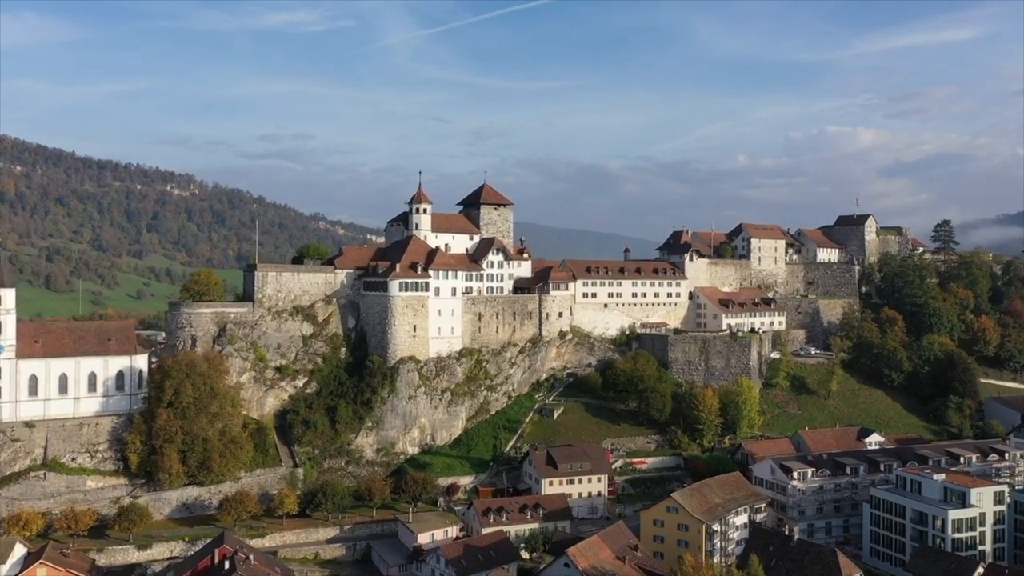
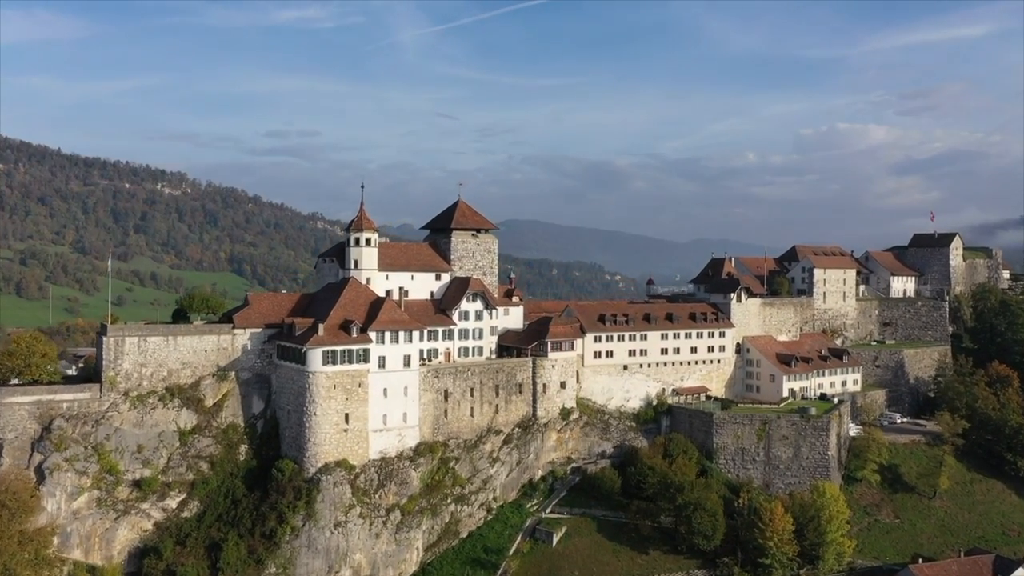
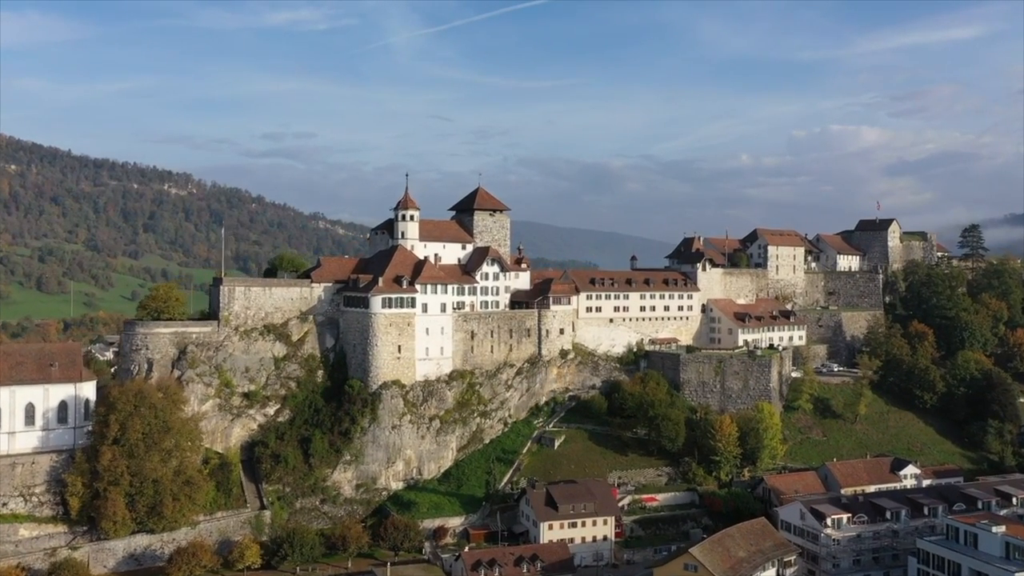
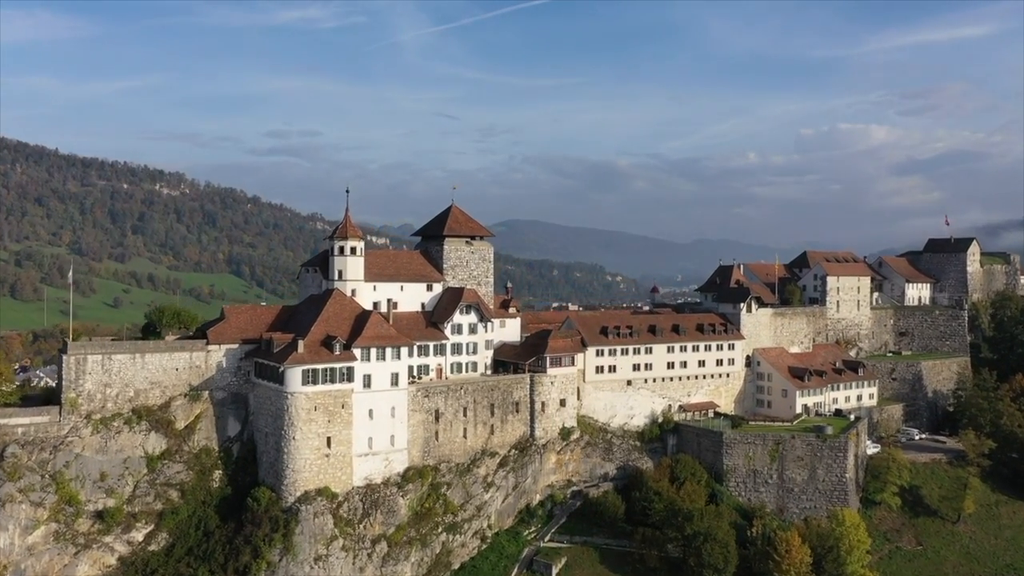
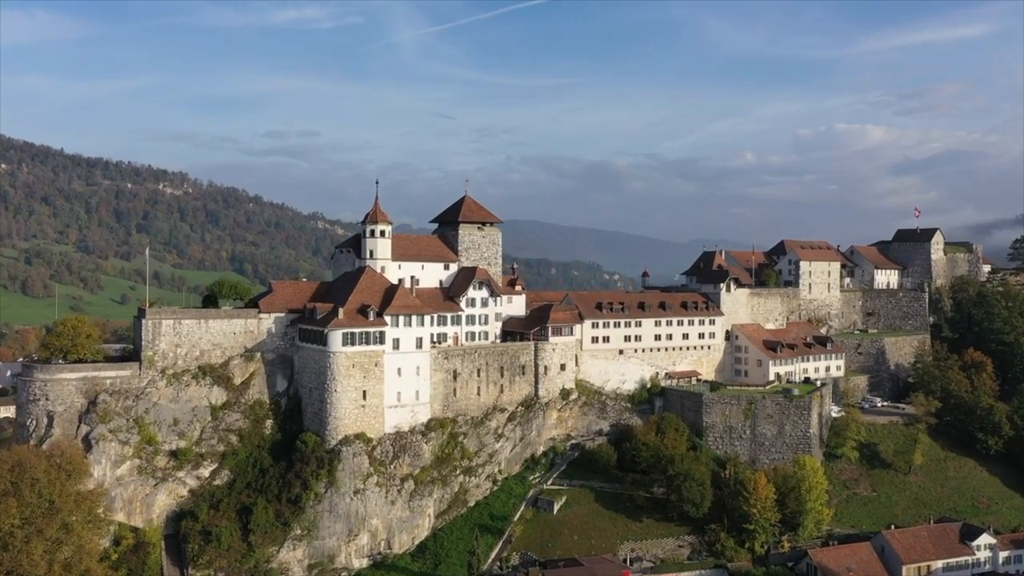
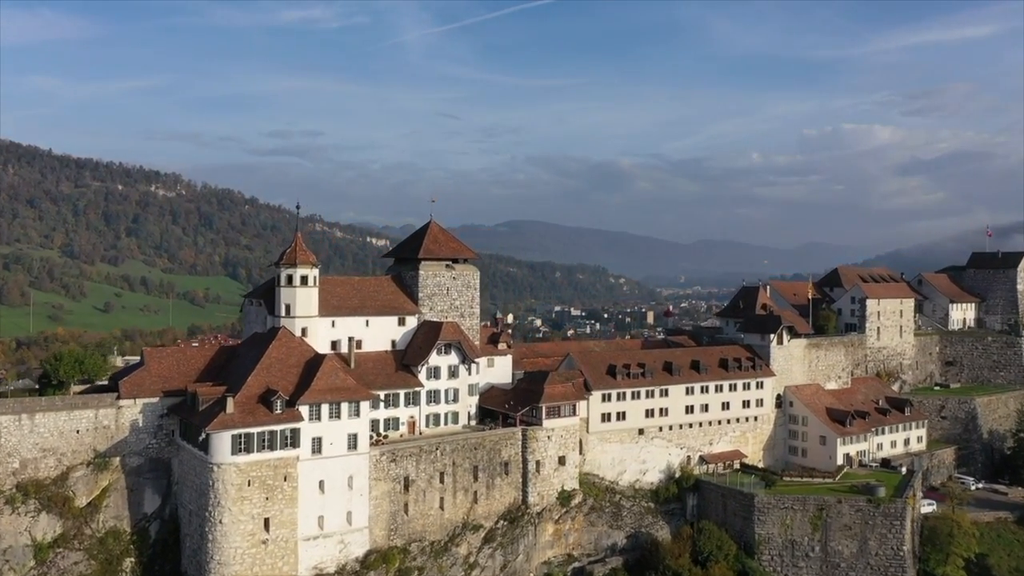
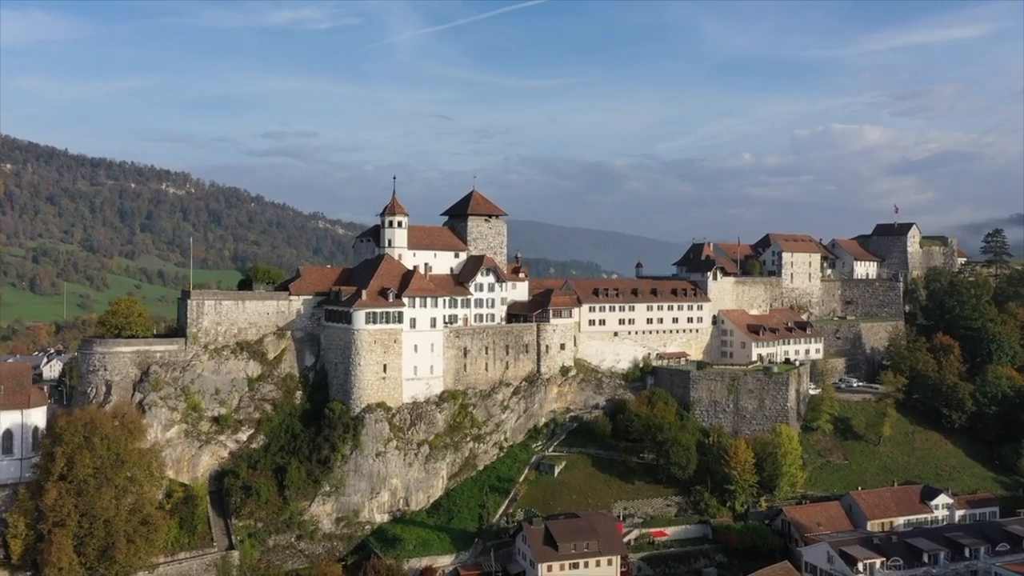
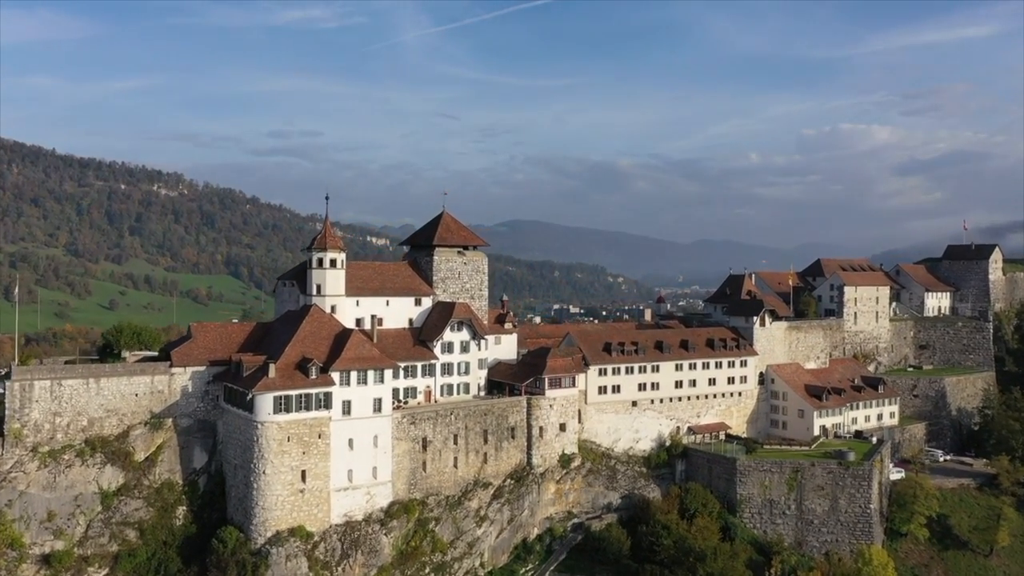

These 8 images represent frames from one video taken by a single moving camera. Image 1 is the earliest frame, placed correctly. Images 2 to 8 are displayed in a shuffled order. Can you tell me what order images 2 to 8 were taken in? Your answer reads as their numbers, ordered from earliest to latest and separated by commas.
3, 7, 5, 2, 4, 8, 6
